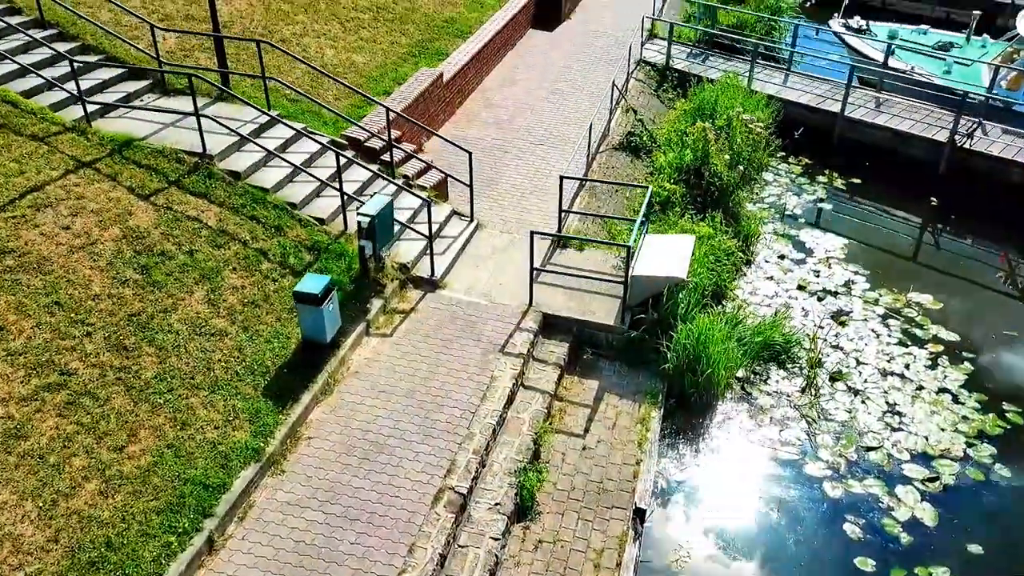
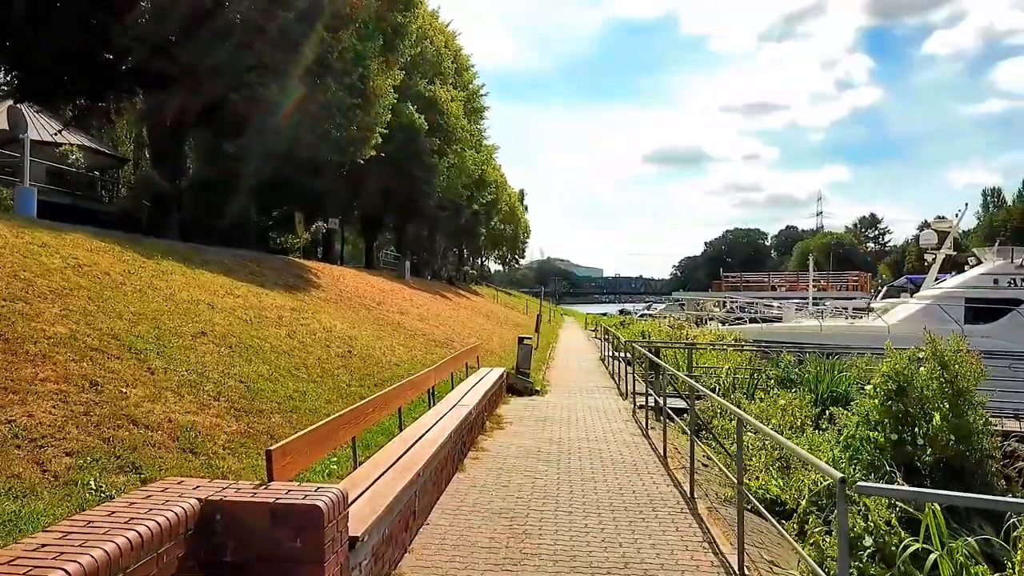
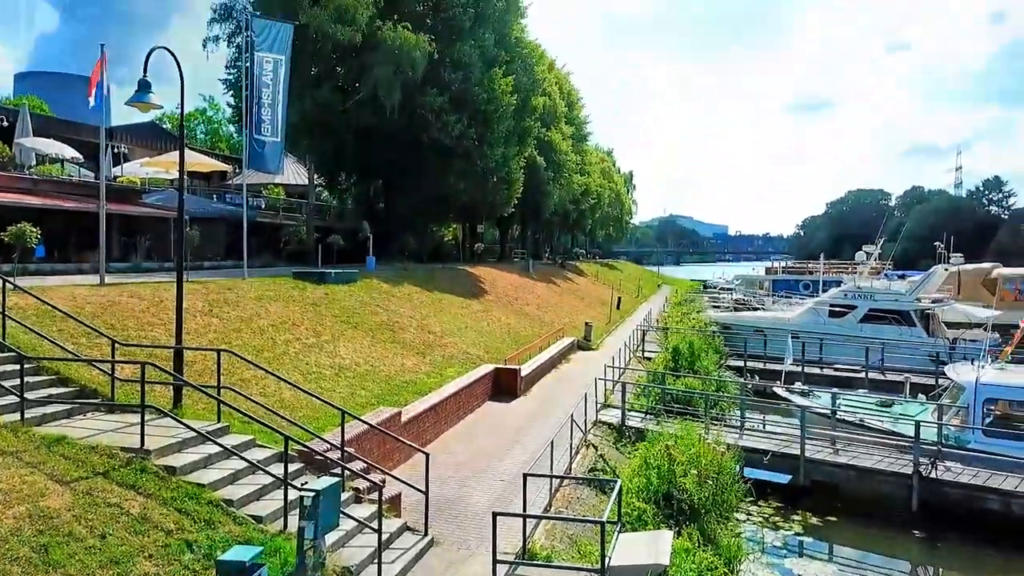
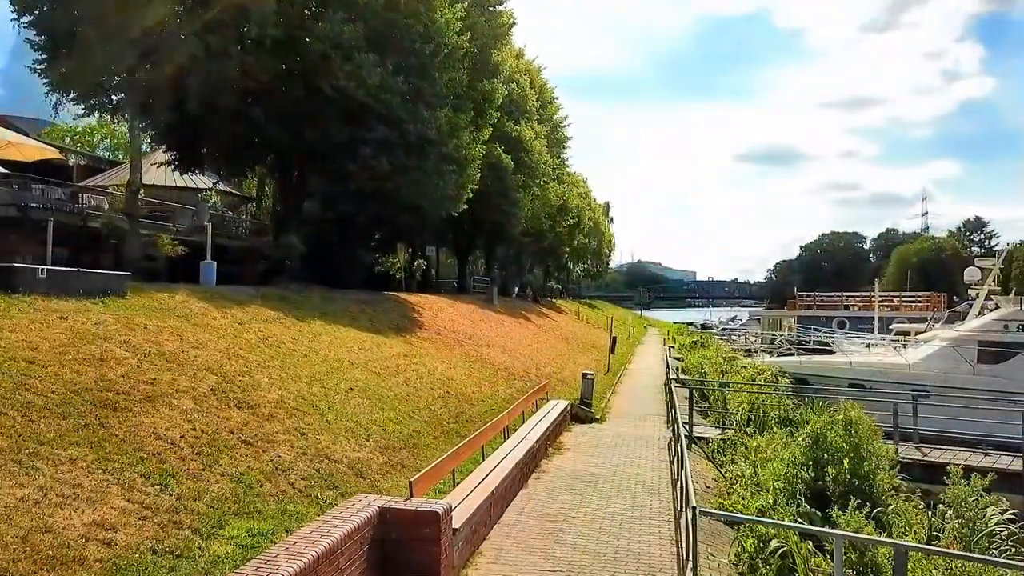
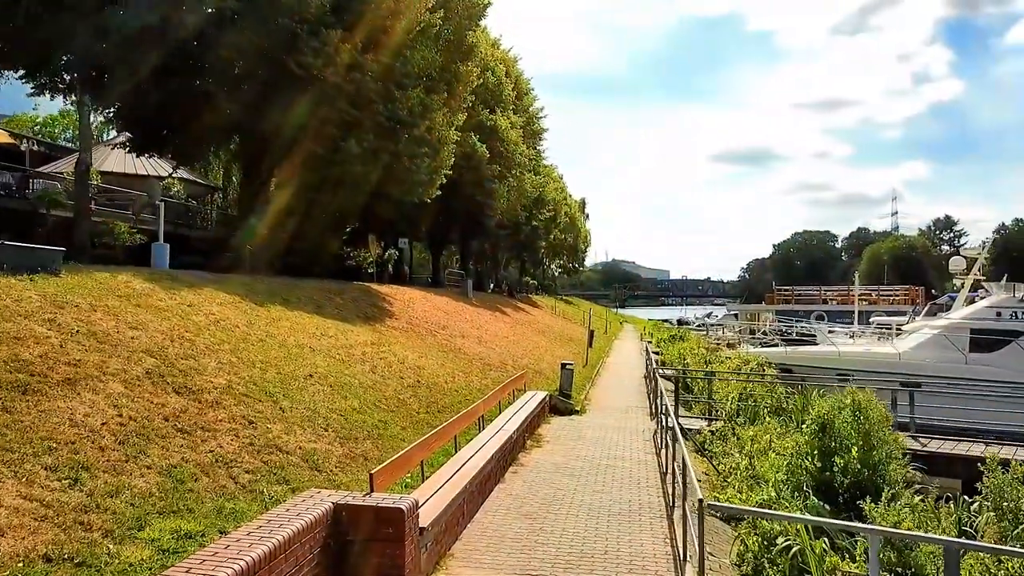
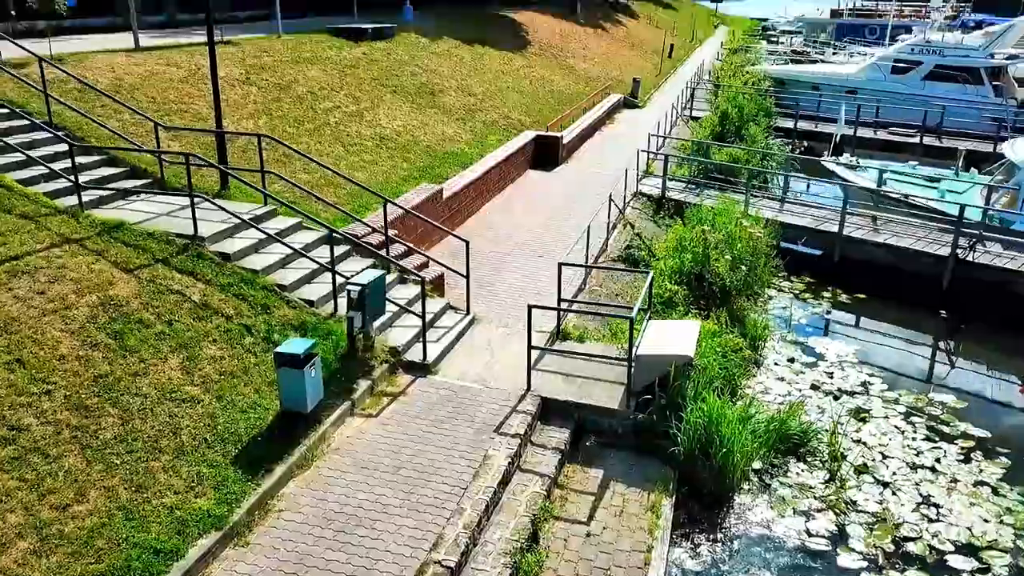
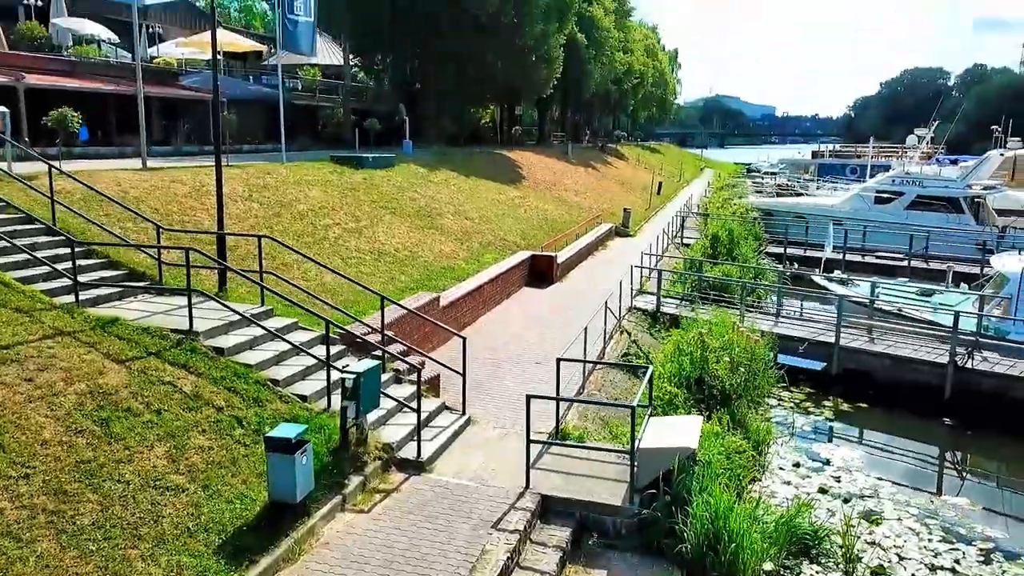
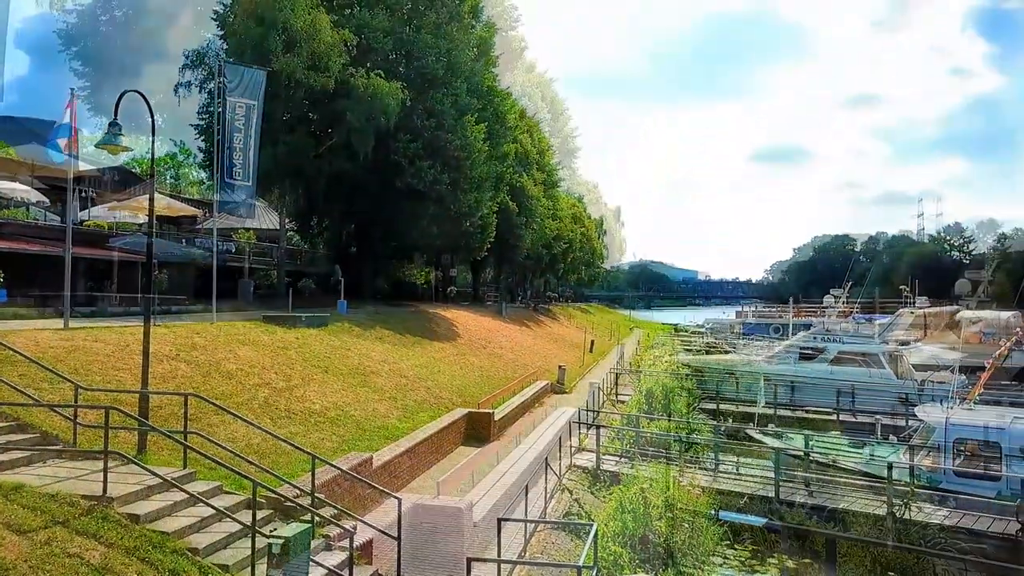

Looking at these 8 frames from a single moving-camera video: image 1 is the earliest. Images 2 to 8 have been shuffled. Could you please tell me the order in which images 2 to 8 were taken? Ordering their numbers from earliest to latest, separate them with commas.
6, 7, 3, 8, 4, 5, 2
